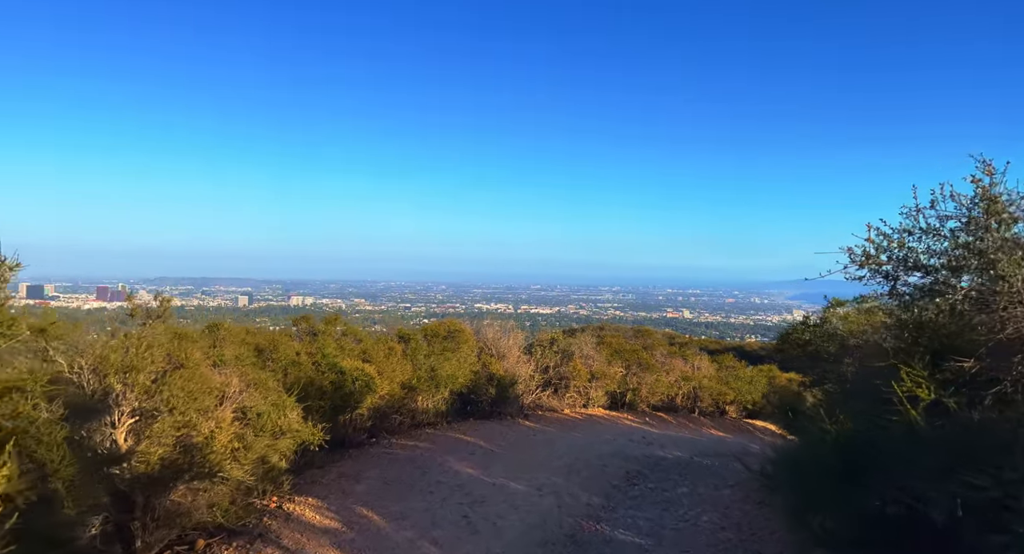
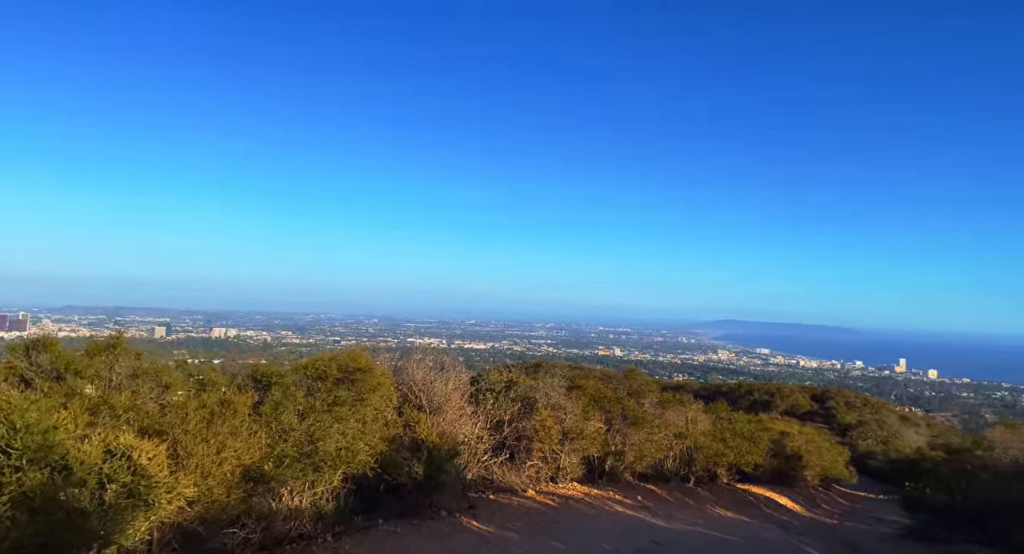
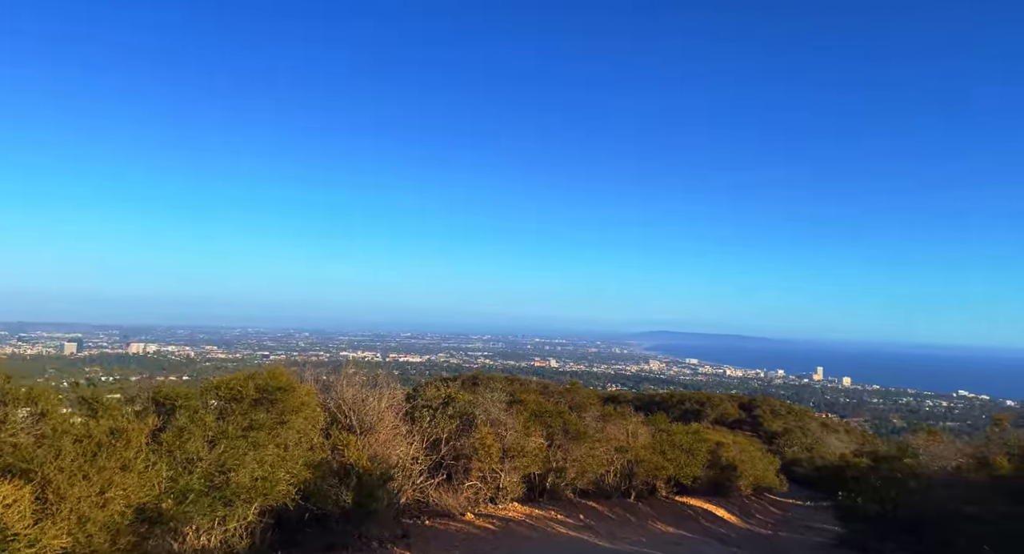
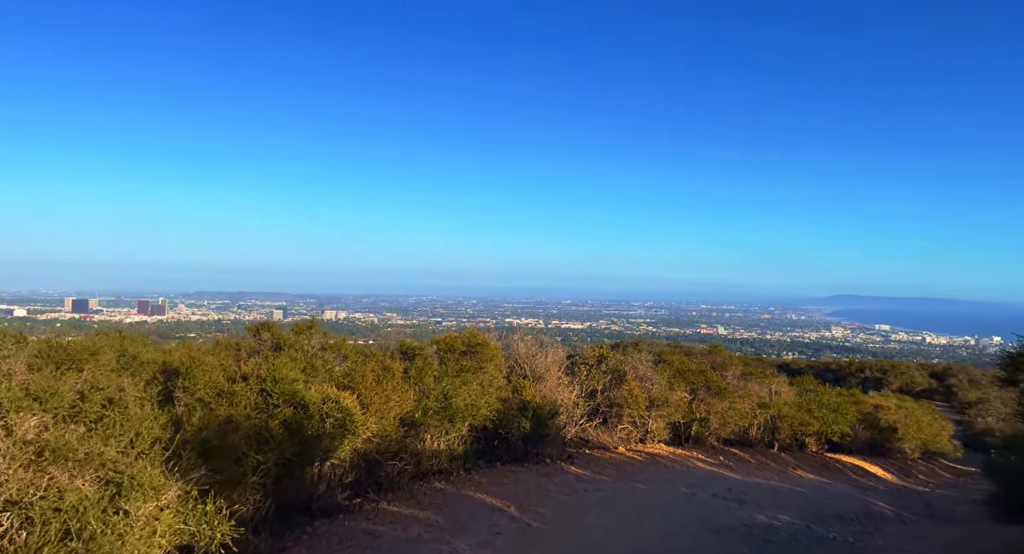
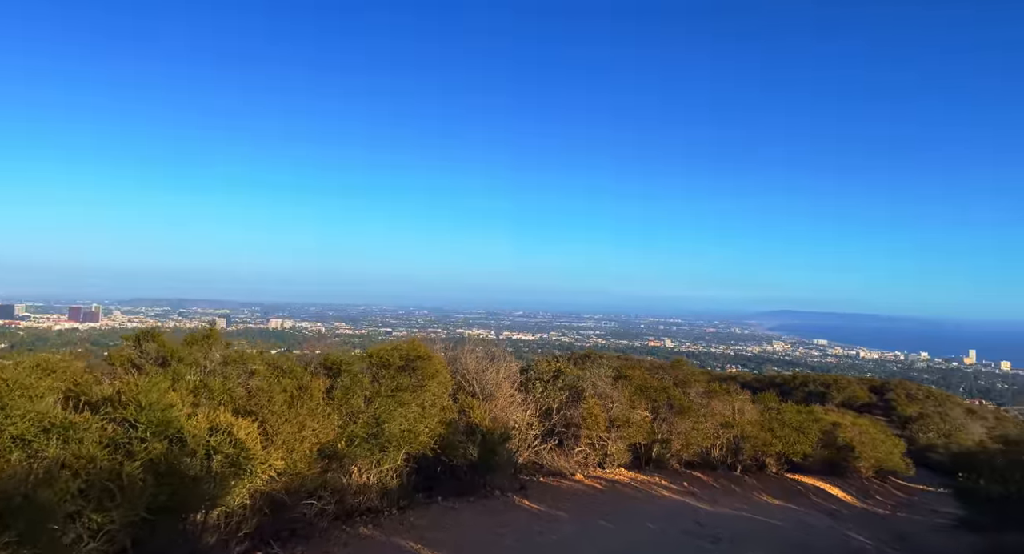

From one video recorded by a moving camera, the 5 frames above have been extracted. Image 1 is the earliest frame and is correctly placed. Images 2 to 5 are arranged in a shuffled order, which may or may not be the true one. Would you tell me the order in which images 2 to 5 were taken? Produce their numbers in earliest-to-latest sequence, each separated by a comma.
4, 5, 2, 3
